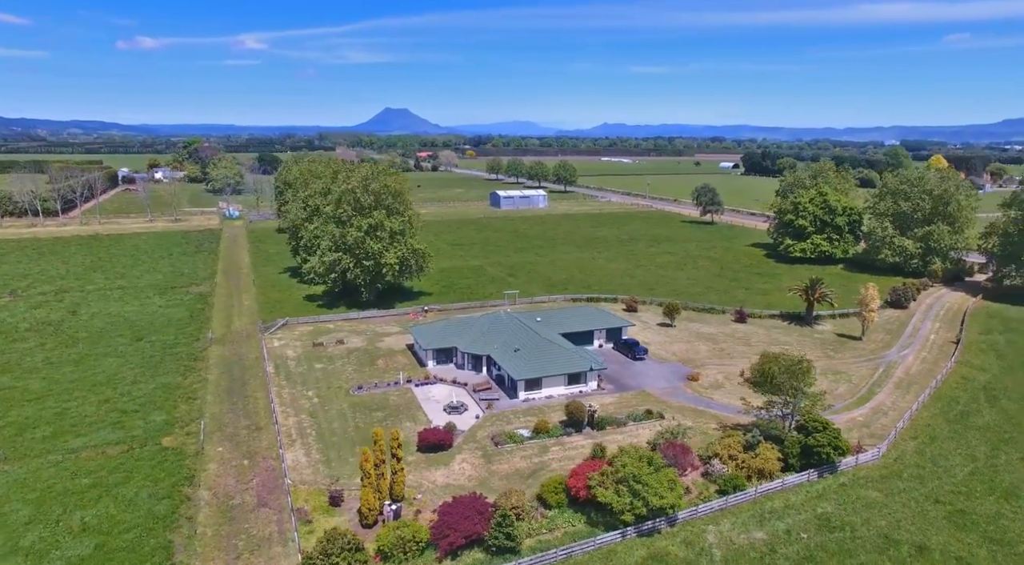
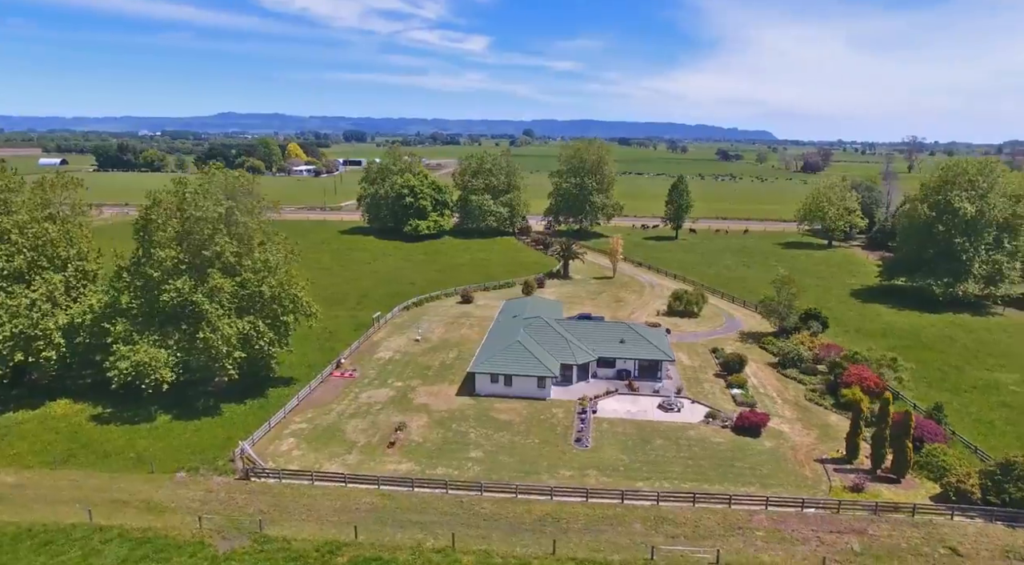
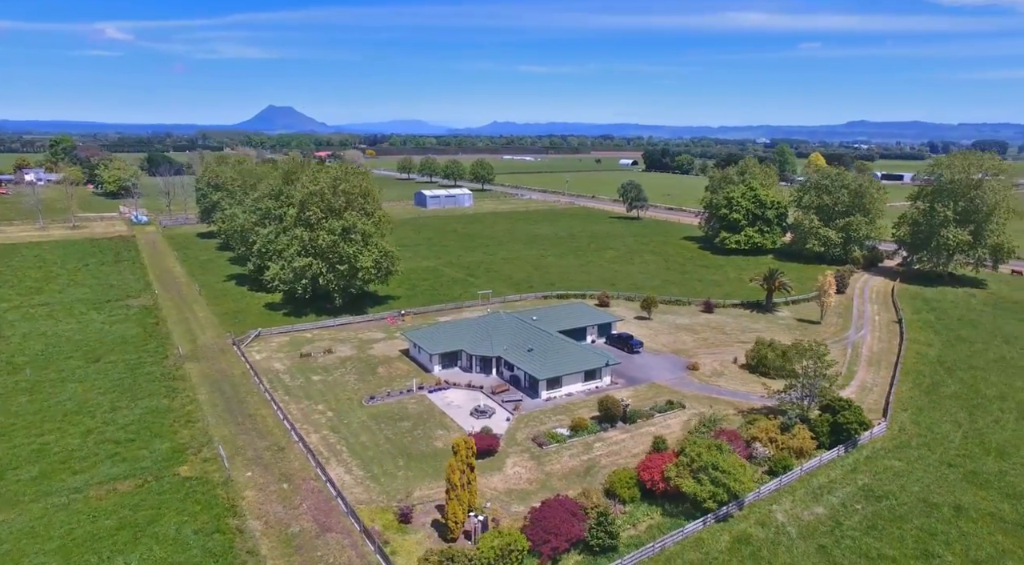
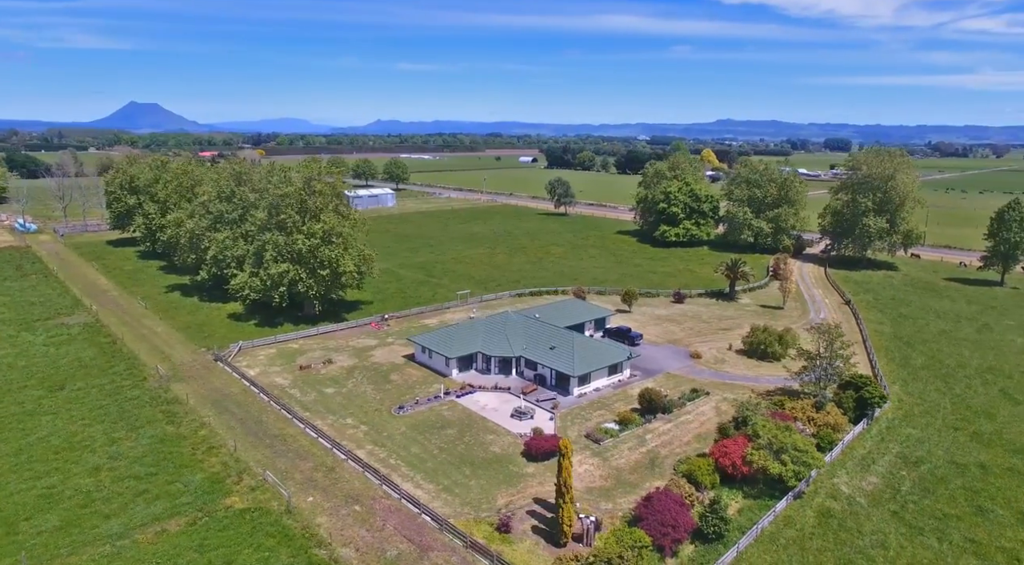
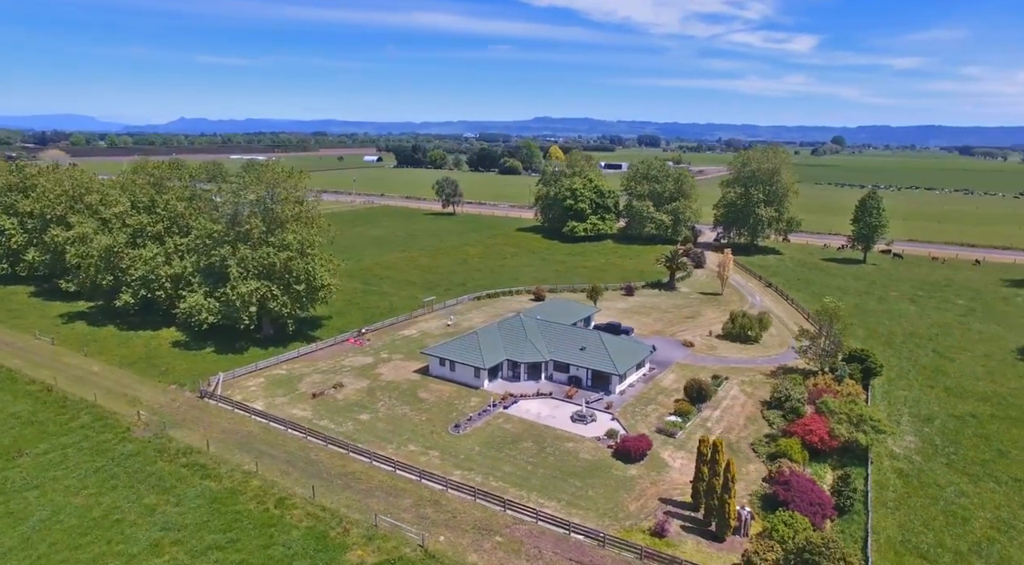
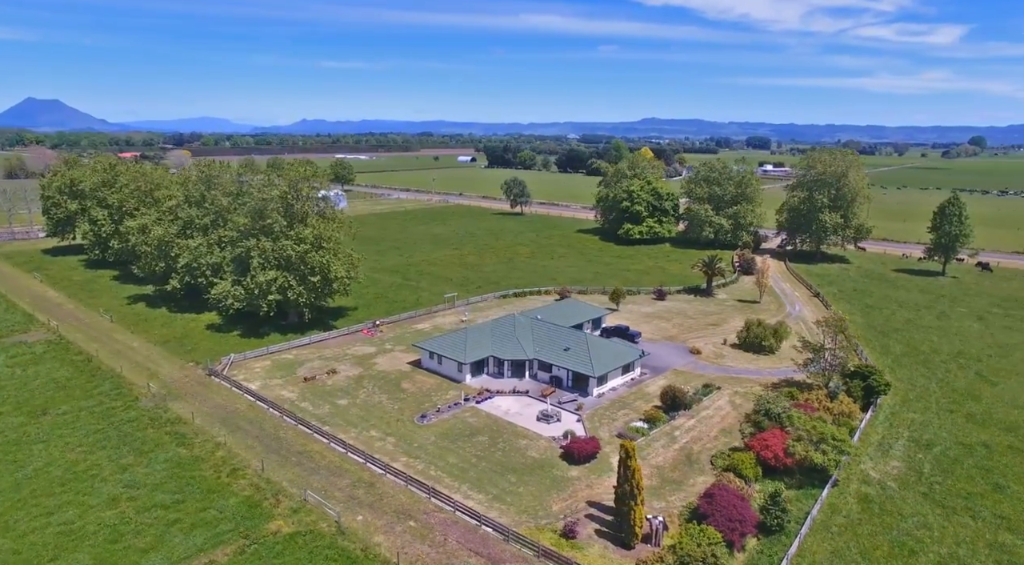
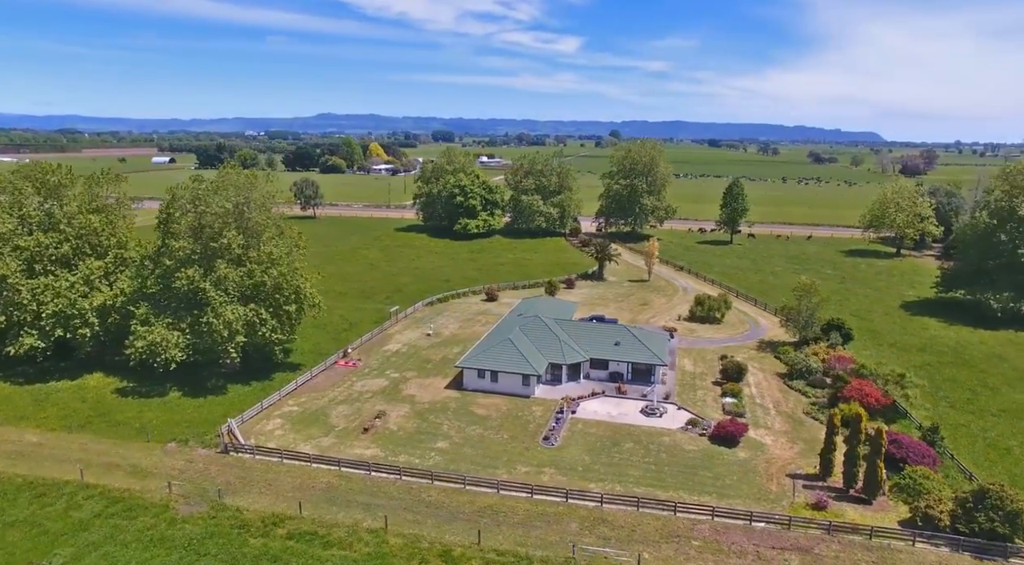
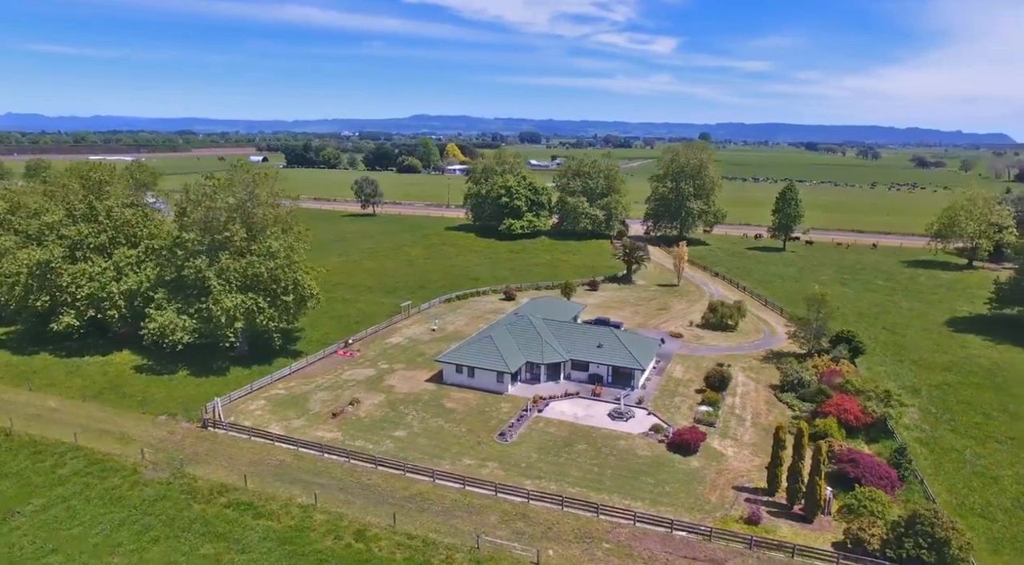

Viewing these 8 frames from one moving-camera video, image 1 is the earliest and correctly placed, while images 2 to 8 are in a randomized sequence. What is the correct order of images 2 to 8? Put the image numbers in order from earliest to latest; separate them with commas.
3, 4, 6, 5, 8, 7, 2
